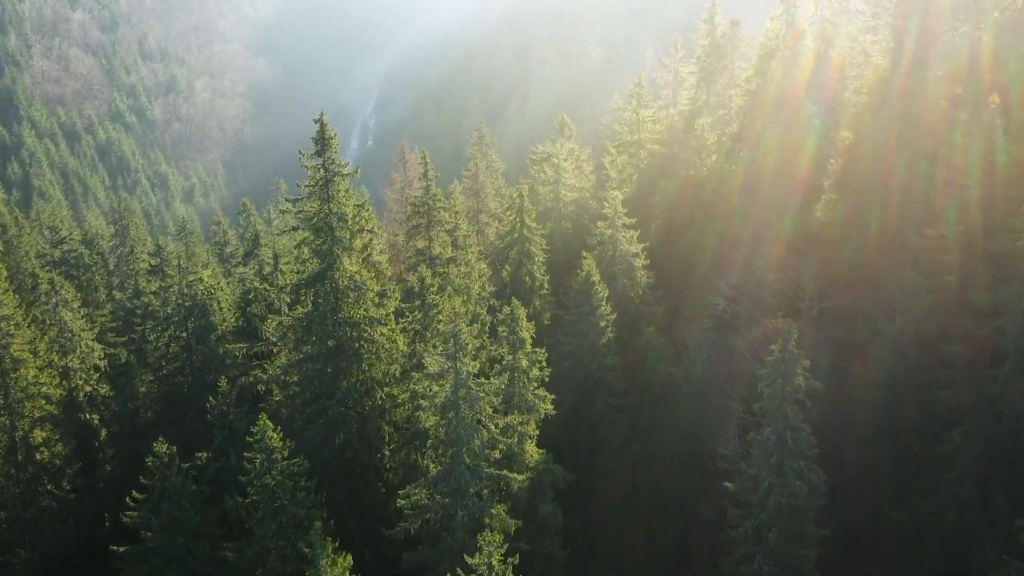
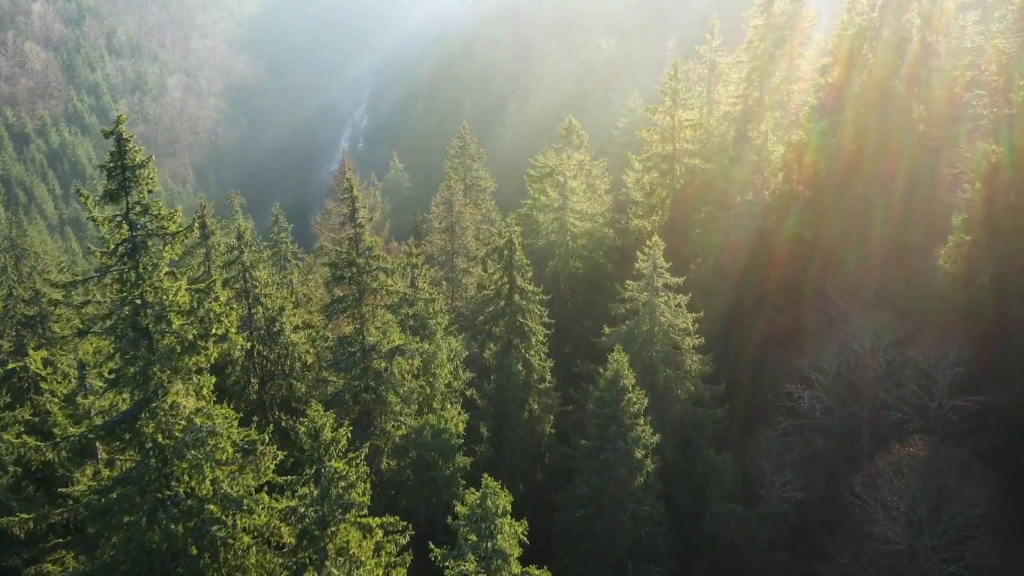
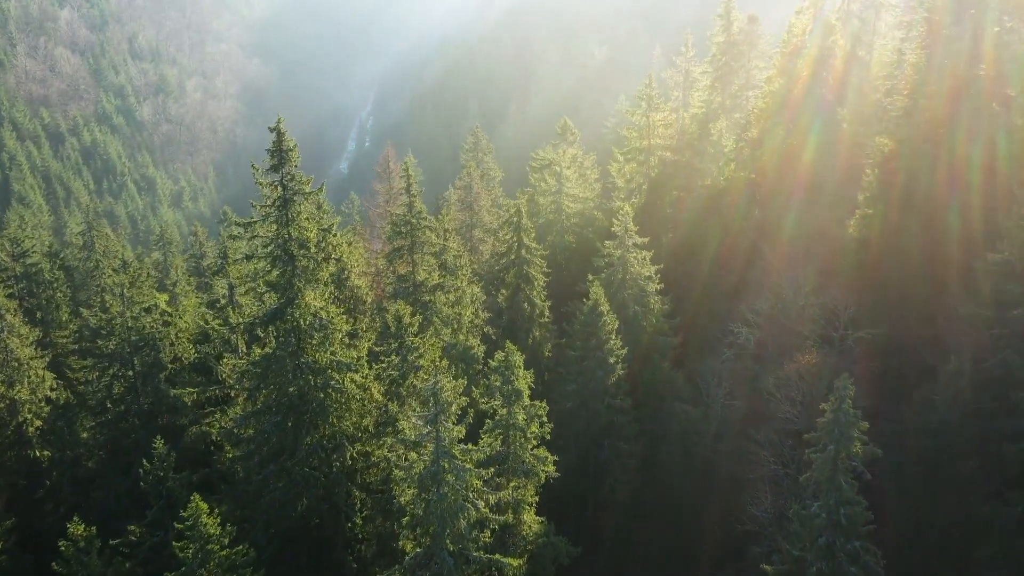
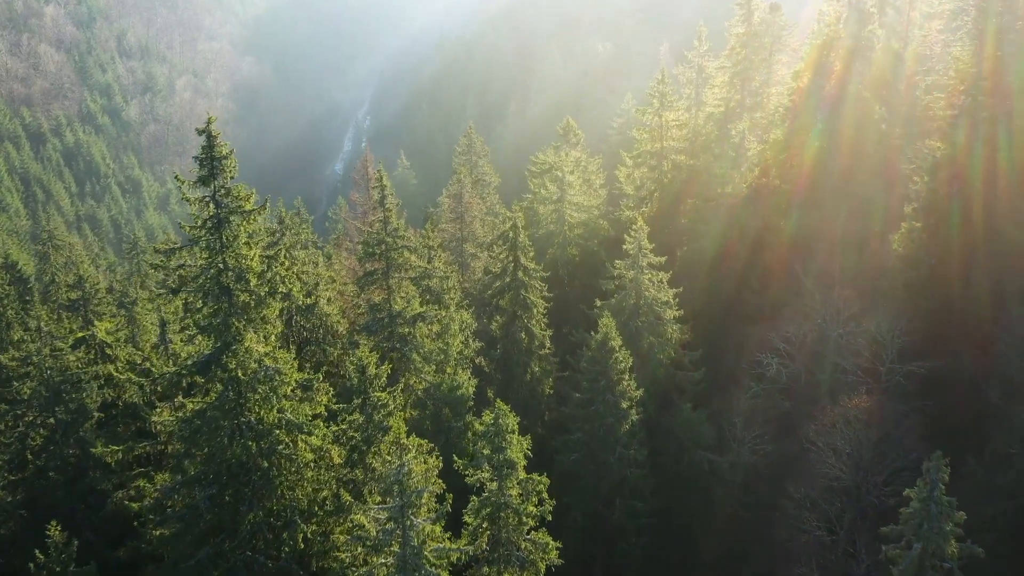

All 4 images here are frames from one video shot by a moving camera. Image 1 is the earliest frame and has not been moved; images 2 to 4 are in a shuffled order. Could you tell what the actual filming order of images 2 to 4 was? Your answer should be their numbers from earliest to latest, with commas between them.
3, 4, 2
